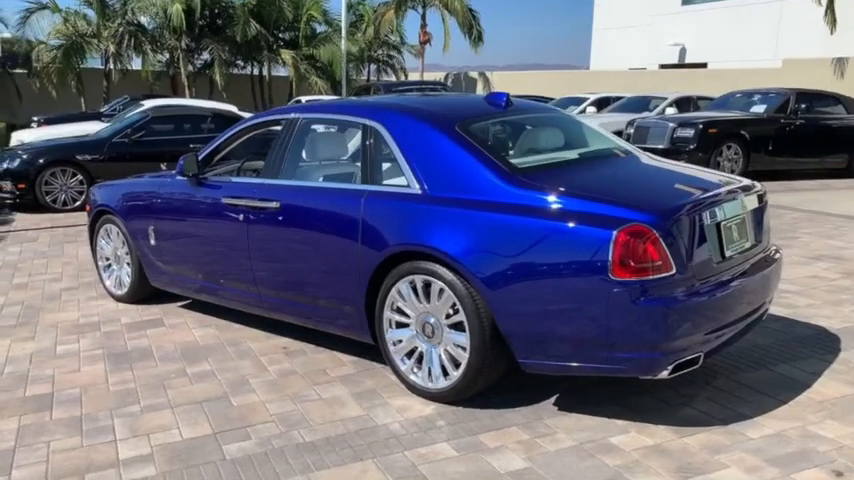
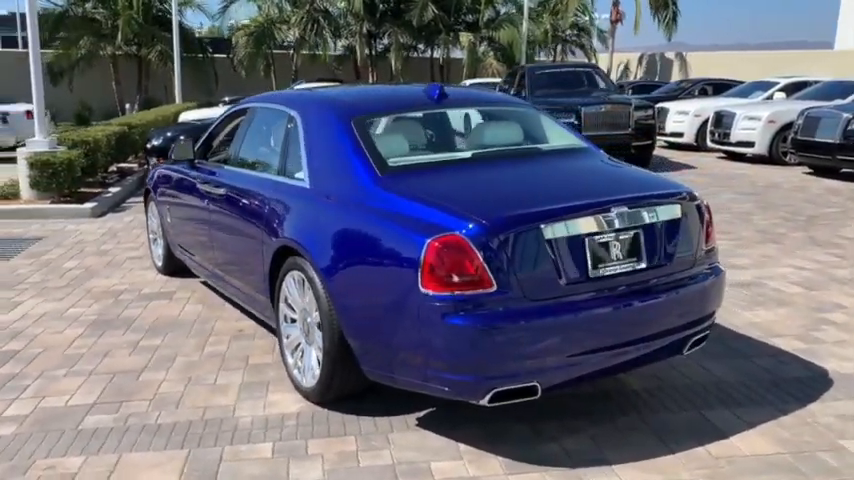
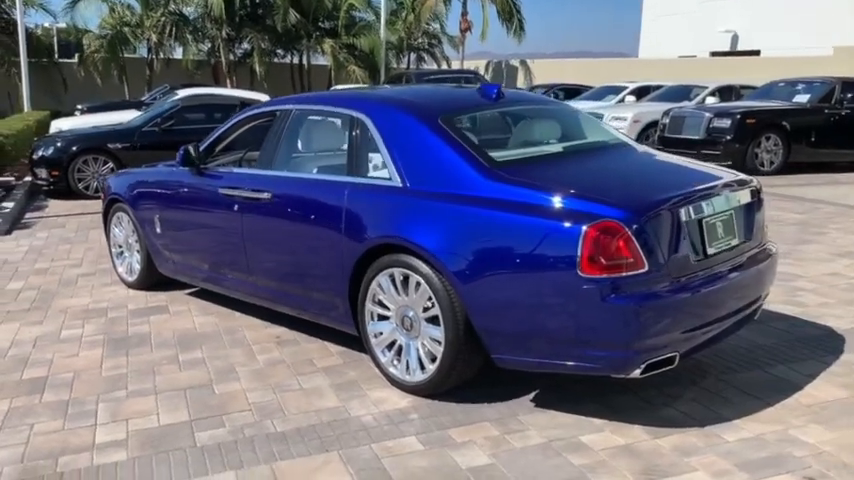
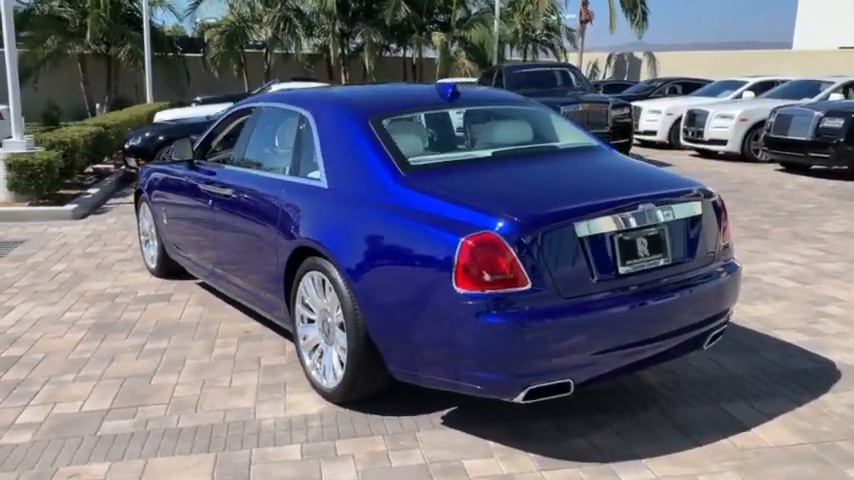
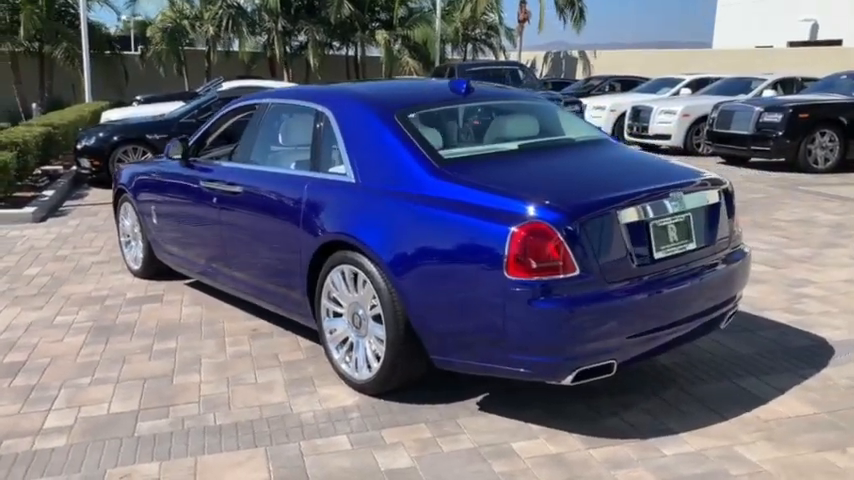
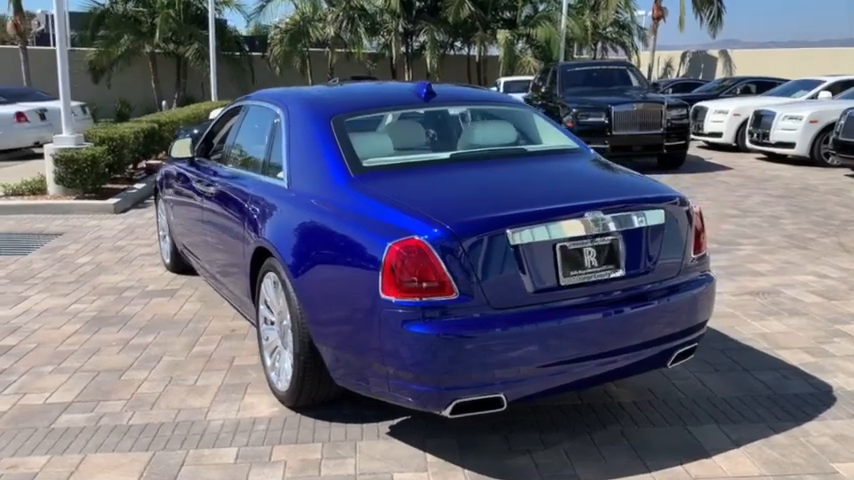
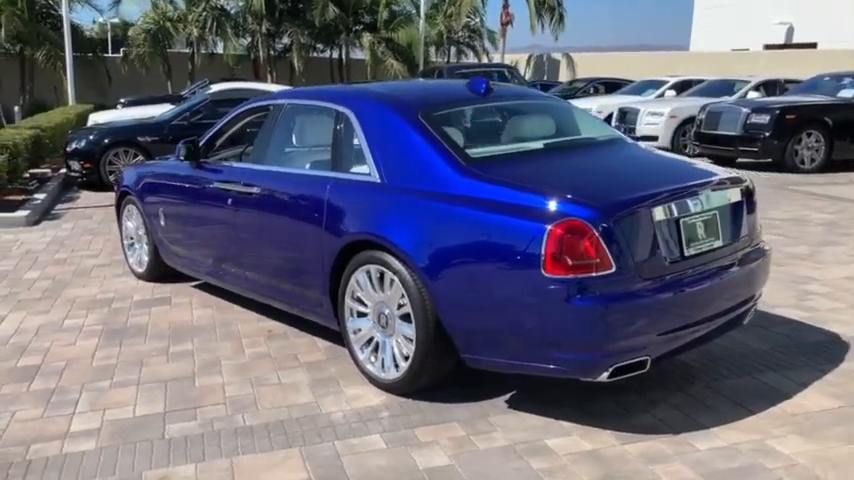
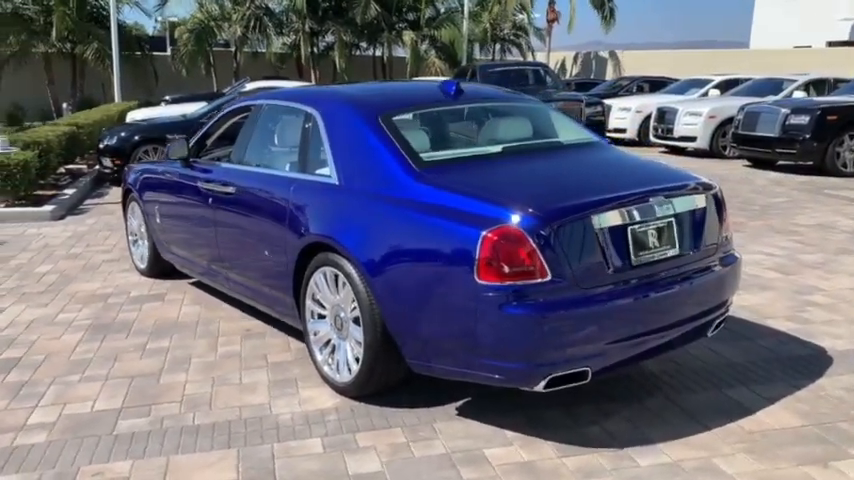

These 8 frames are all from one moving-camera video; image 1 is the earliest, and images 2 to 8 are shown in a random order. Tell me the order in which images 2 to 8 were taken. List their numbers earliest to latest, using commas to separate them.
3, 7, 5, 8, 4, 2, 6
